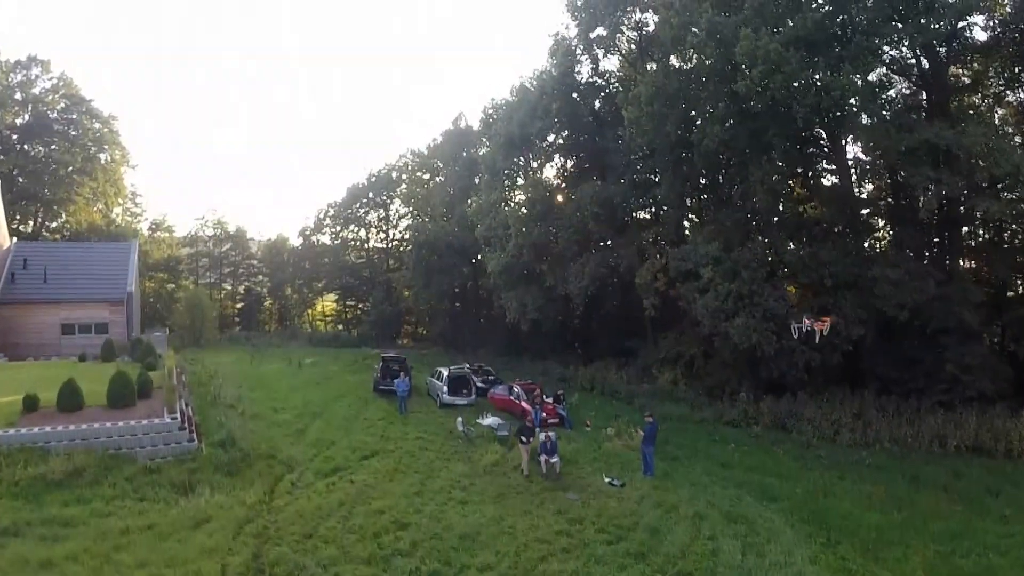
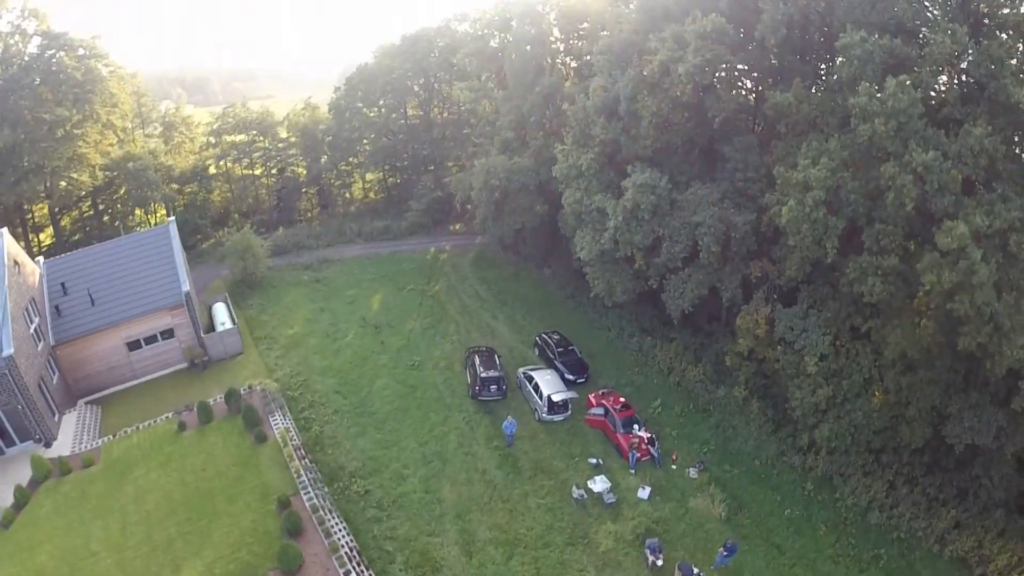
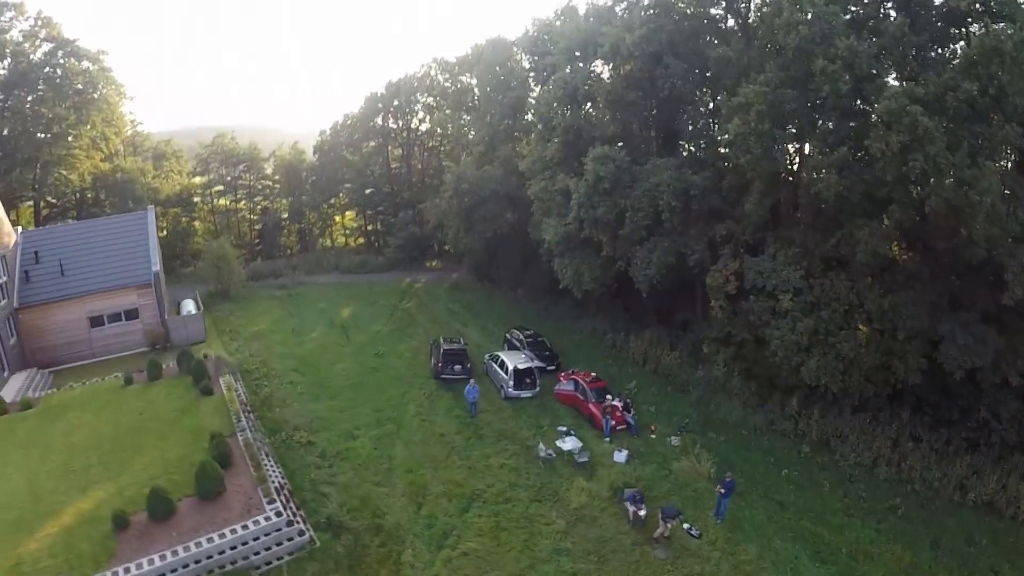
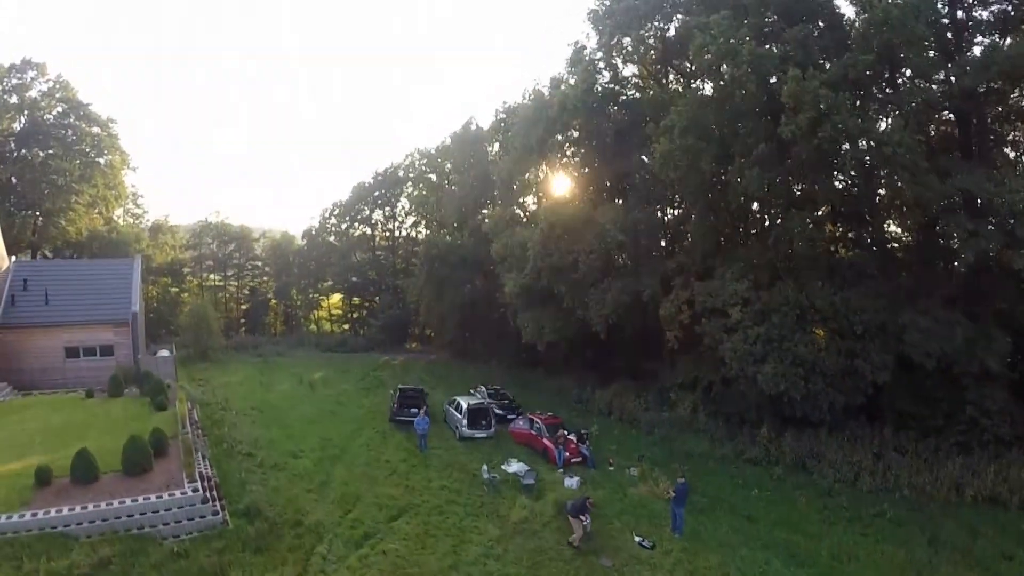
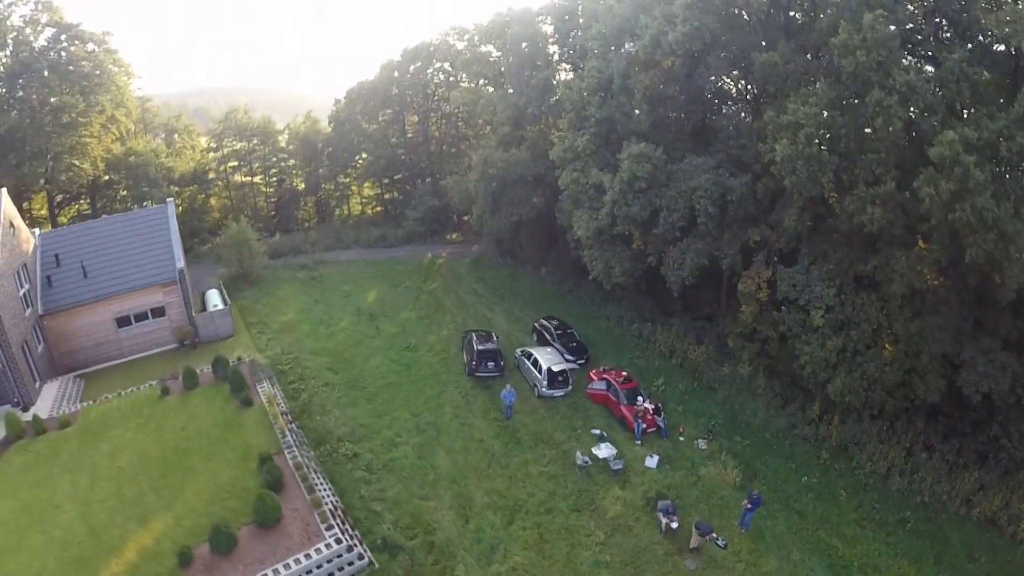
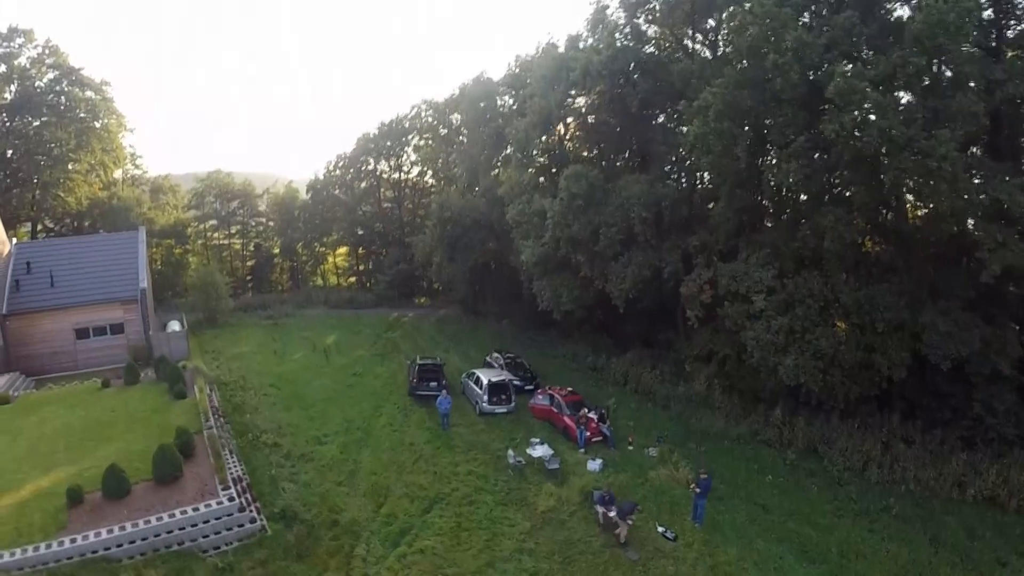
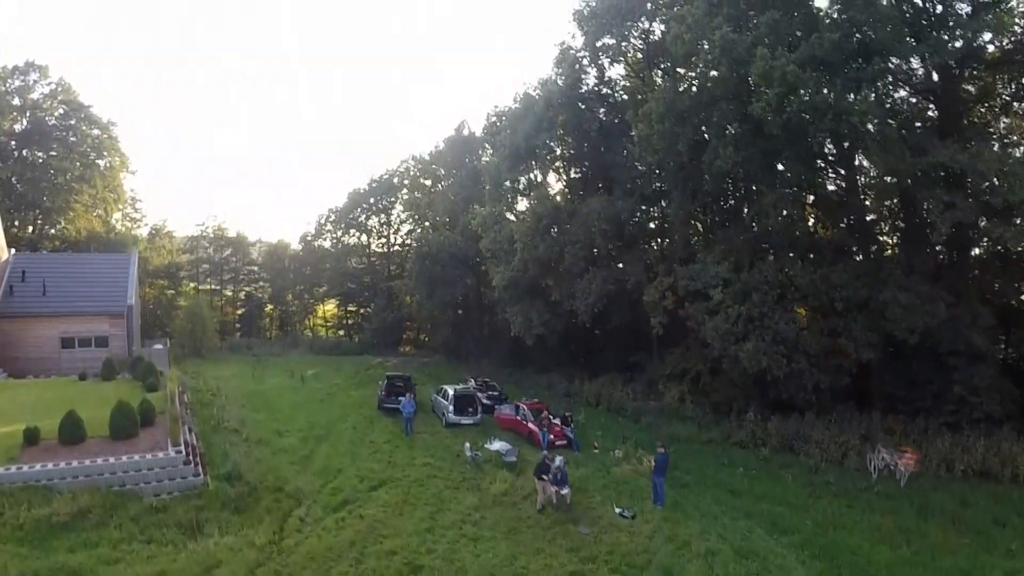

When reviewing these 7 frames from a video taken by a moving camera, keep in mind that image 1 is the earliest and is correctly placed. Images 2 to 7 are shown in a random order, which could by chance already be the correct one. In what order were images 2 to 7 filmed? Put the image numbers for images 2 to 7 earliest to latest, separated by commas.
7, 4, 6, 3, 5, 2
